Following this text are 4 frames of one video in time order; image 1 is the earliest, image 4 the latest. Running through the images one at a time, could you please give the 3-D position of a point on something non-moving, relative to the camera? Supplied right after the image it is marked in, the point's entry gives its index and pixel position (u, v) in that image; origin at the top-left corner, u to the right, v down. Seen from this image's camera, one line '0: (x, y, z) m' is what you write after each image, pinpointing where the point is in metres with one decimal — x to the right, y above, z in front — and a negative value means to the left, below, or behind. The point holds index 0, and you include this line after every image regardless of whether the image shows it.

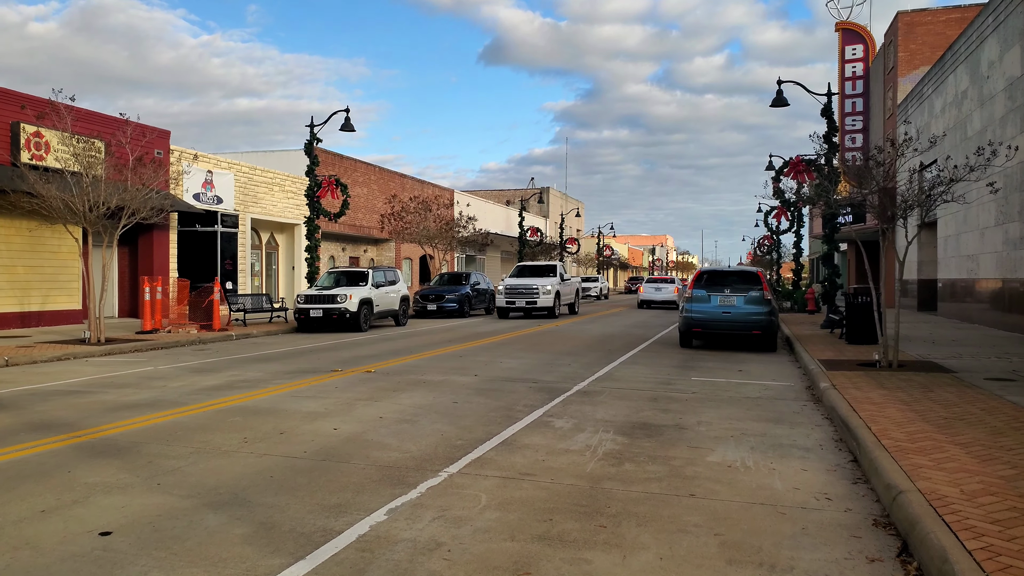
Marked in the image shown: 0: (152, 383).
0: (-4.6, -1.2, +10.1) m
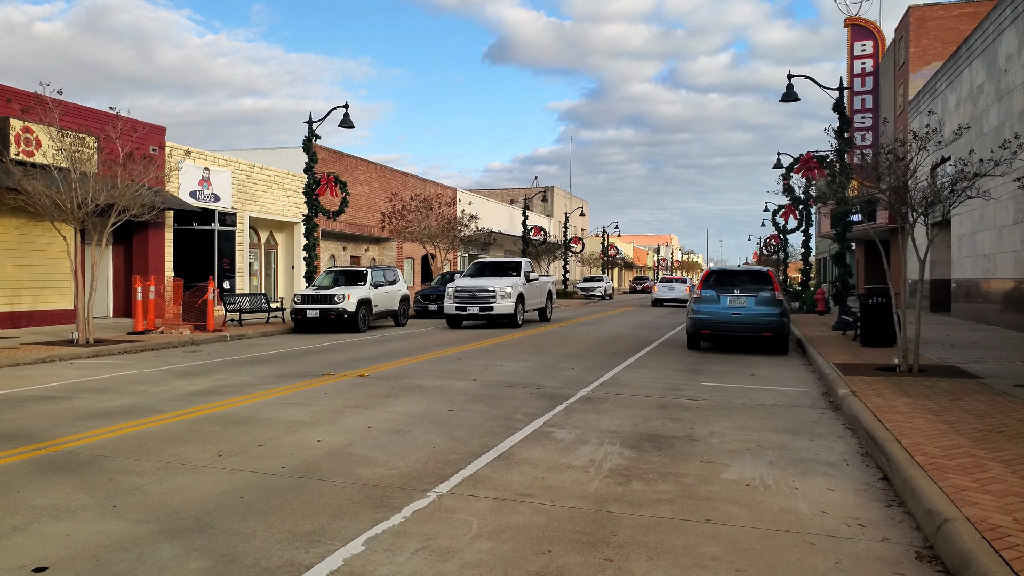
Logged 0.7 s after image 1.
0: (-4.6, -1.2, +9.6) m
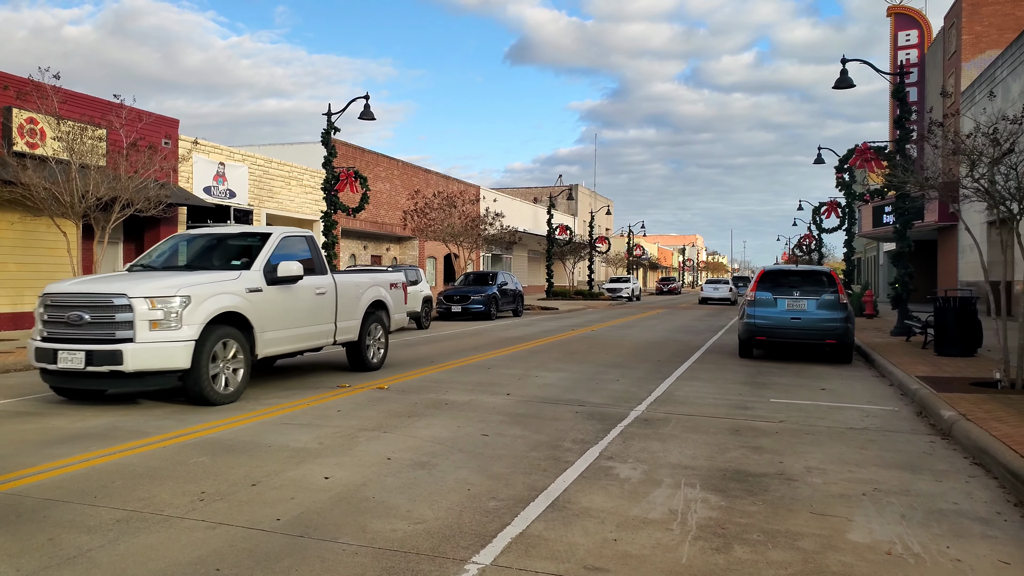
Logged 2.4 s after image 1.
0: (-4.2, -1.2, +8.5) m
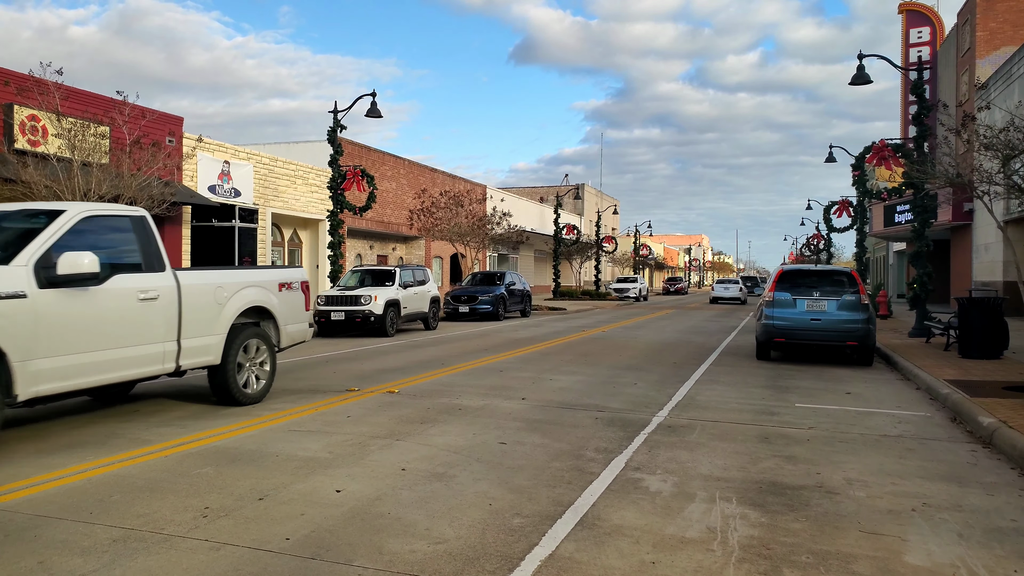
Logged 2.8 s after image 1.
0: (-4.0, -1.2, +8.1) m
